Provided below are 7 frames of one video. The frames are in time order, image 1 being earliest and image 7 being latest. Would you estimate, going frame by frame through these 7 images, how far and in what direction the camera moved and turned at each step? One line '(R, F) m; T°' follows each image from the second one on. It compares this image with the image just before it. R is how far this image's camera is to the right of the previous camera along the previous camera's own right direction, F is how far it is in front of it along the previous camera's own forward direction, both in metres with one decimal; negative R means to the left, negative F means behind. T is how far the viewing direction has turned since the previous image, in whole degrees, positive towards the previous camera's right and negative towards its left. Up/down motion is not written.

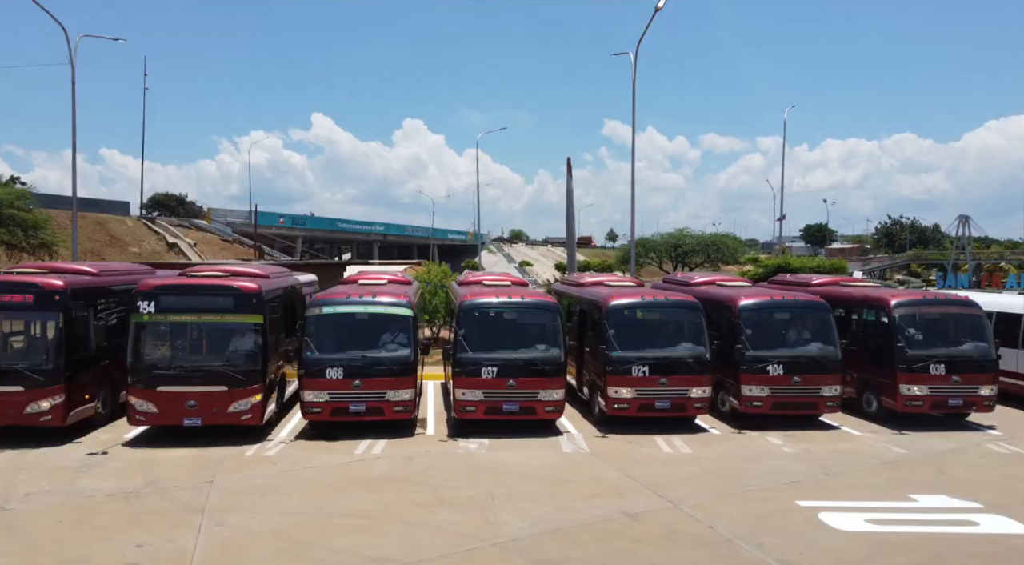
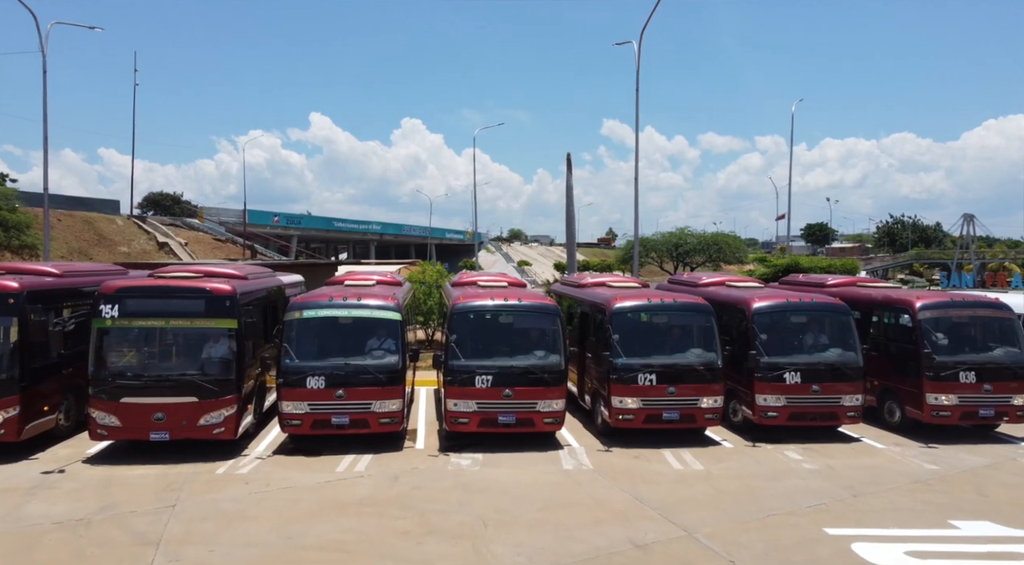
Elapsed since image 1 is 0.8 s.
(0.0, +1.0) m; 0°
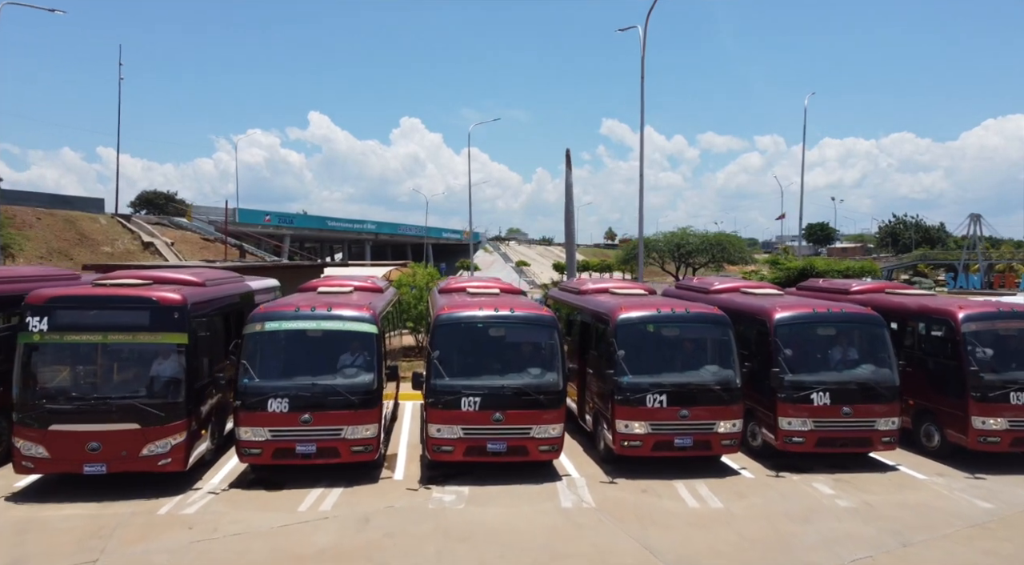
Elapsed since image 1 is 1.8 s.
(+0.1, +1.4) m; 0°
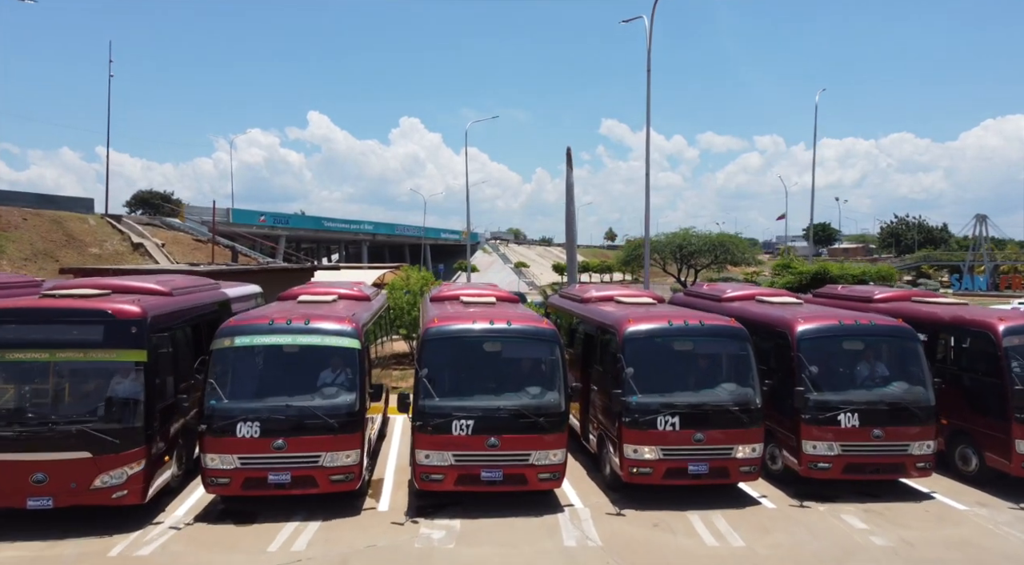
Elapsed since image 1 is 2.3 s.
(0.0, +1.0) m; 0°
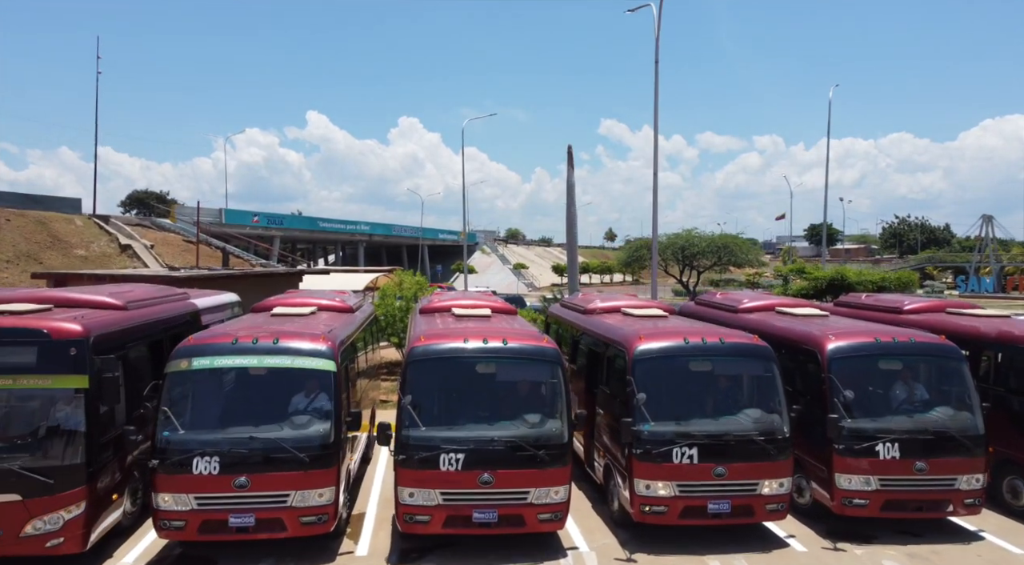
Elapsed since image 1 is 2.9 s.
(0.0, +1.1) m; 0°
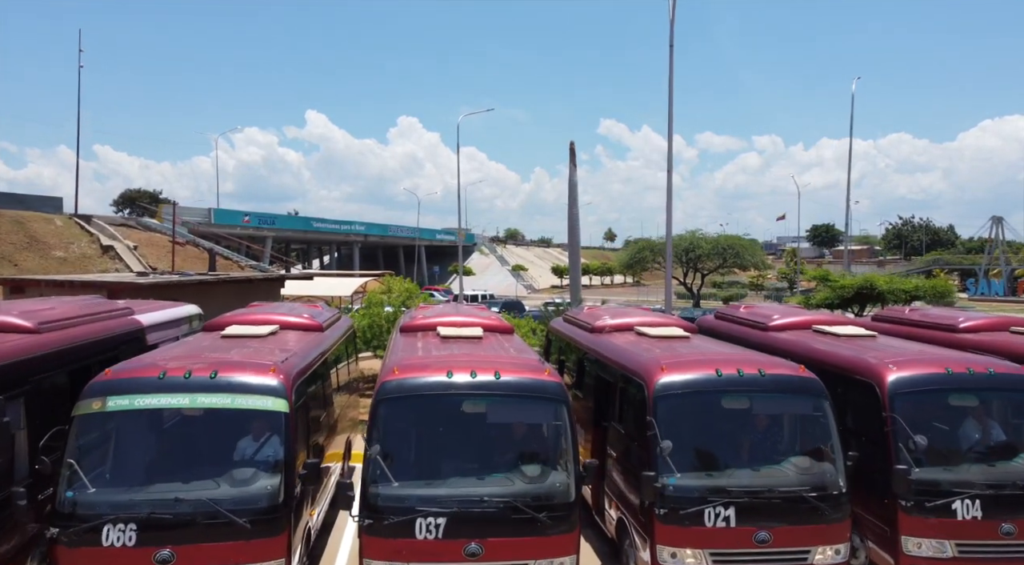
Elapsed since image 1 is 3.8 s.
(0.0, +1.6) m; 0°
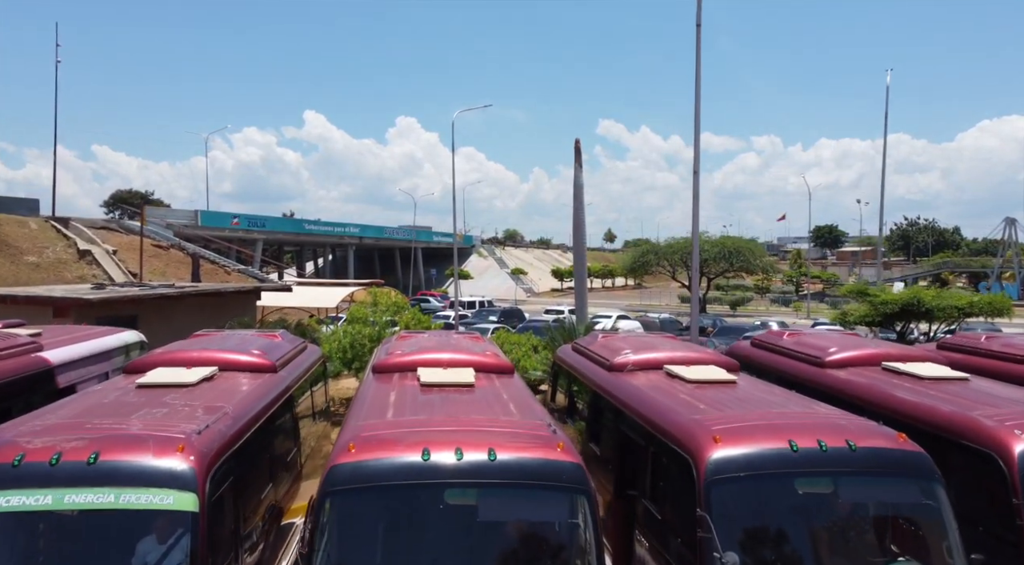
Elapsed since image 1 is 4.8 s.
(0.0, +1.9) m; 0°
